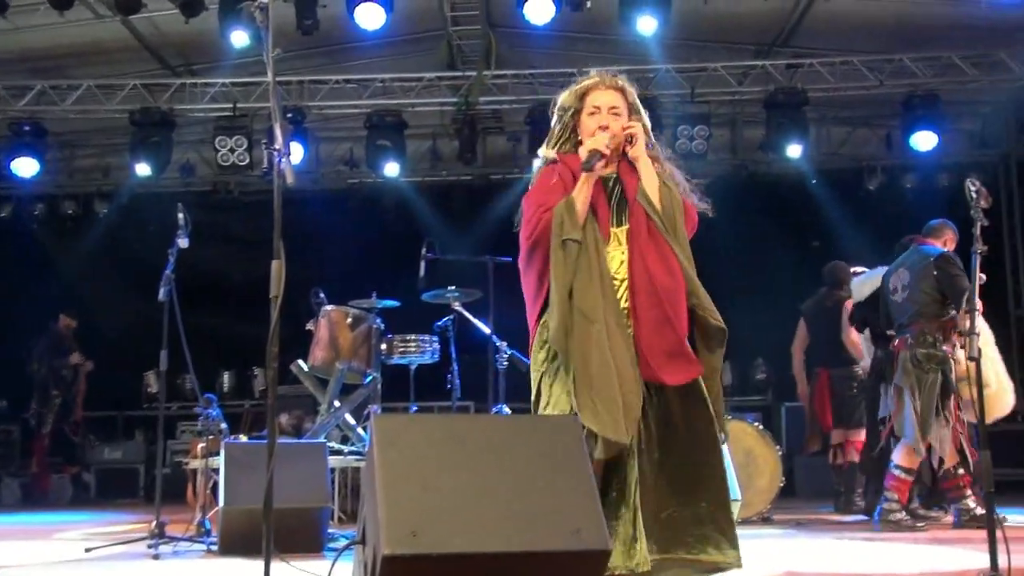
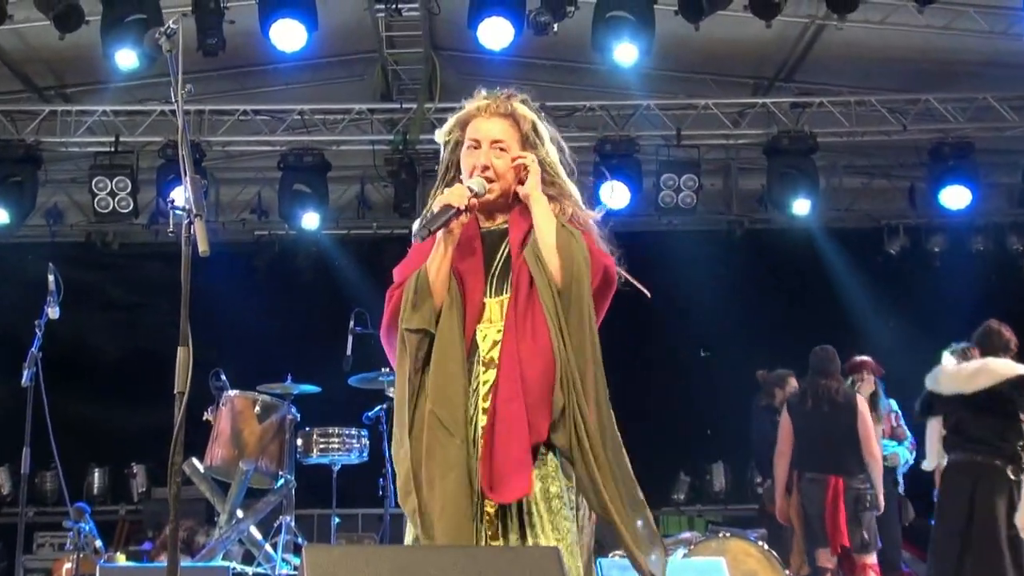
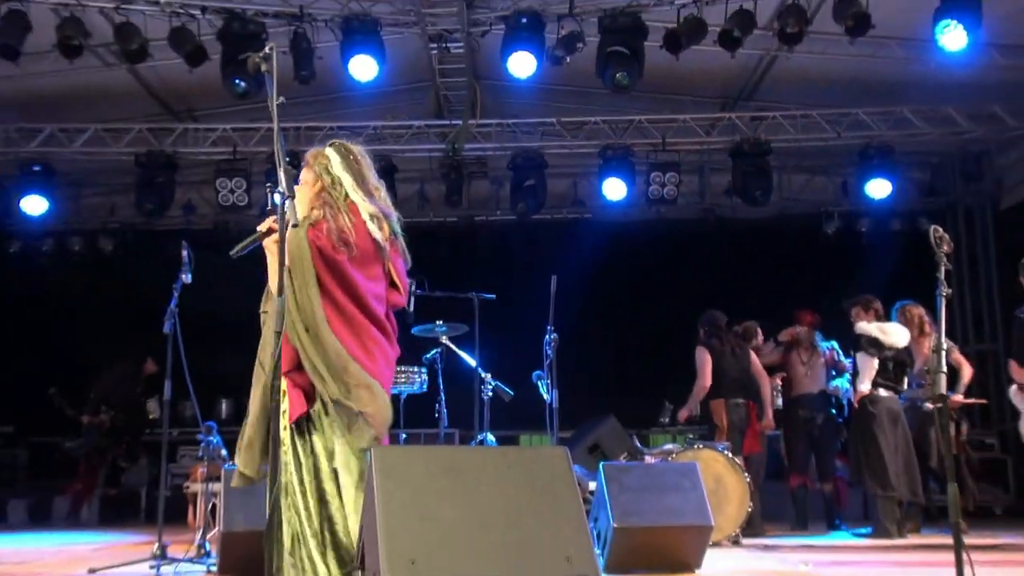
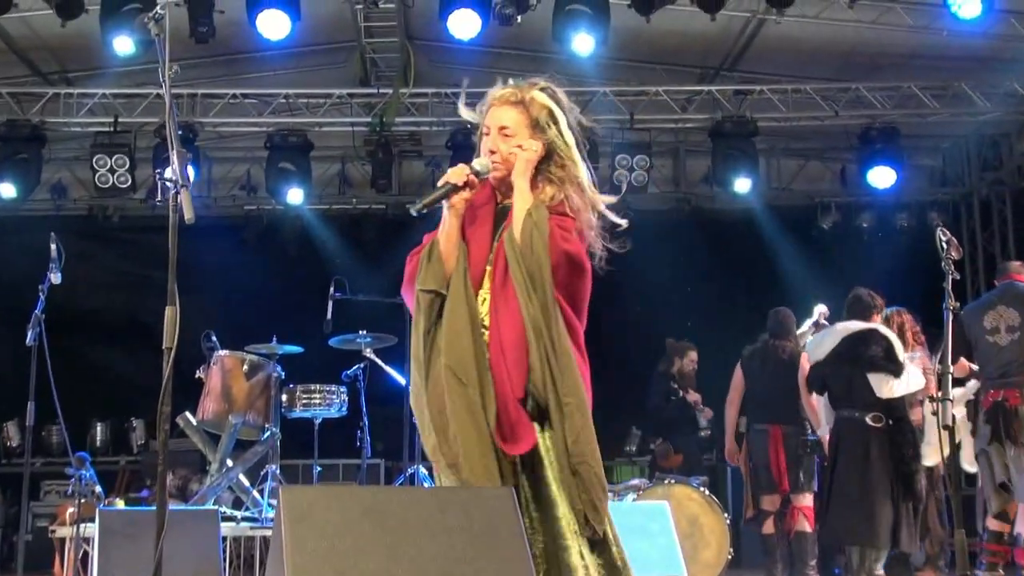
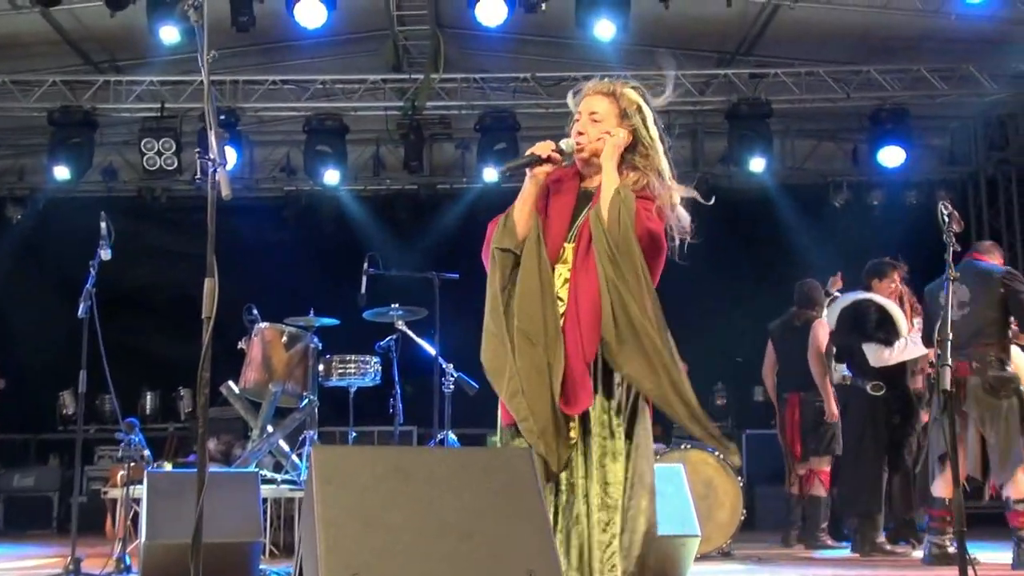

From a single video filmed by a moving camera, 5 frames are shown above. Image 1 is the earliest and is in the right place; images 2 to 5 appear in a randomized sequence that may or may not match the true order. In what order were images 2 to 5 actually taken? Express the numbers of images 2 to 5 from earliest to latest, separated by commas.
5, 4, 2, 3
